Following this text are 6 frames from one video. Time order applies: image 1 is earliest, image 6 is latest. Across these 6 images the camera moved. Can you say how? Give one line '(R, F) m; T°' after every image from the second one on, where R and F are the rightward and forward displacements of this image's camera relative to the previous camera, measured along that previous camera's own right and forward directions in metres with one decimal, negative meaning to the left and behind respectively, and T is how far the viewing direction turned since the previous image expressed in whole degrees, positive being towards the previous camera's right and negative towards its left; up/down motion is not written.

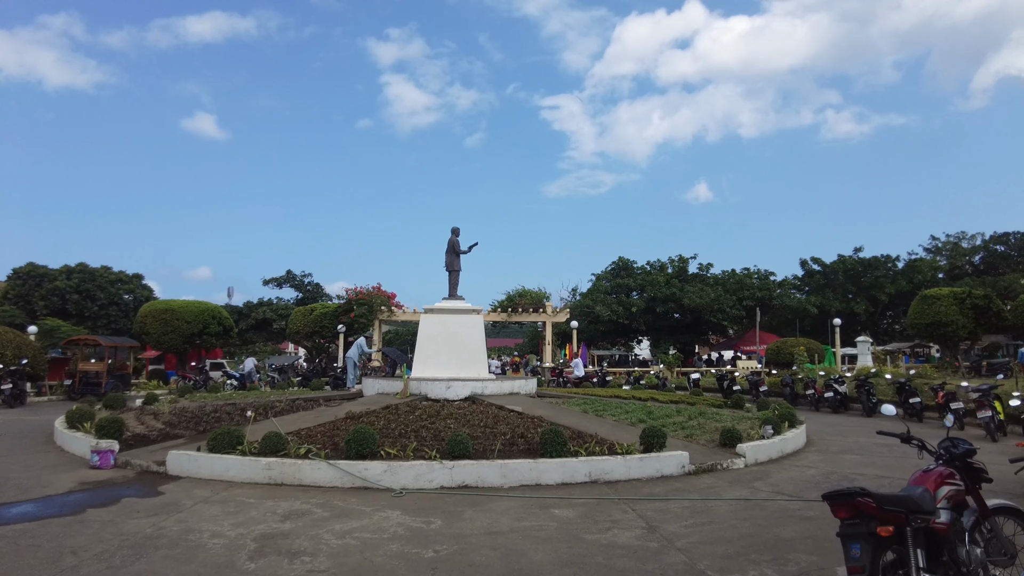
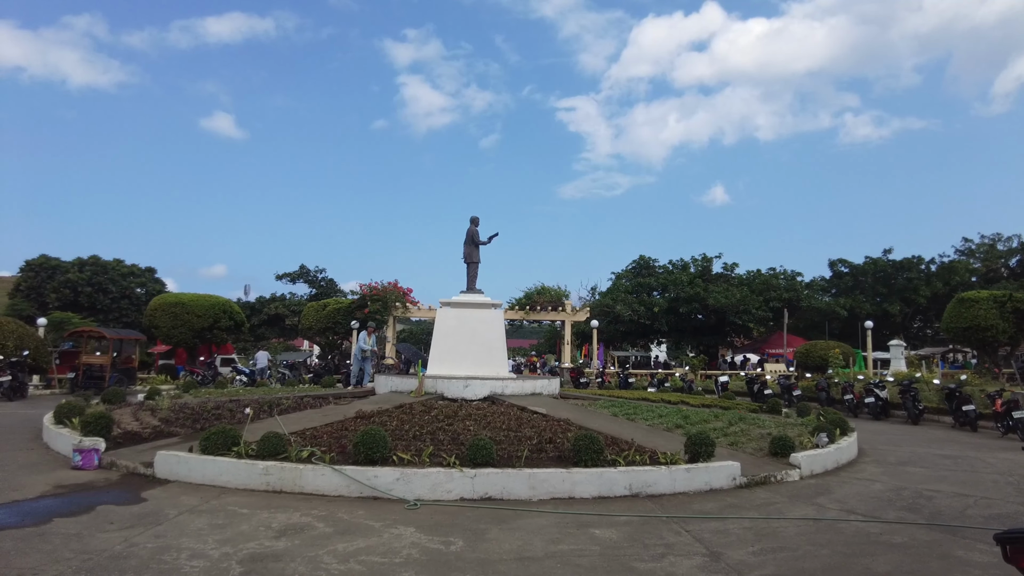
(-0.2, +0.8) m; -1°
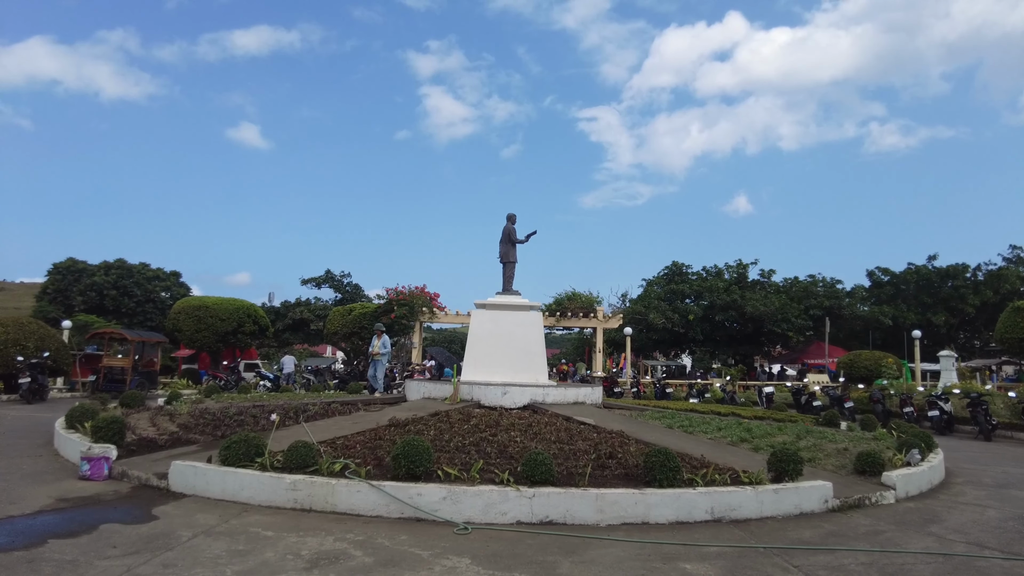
(-0.4, +0.8) m; -2°
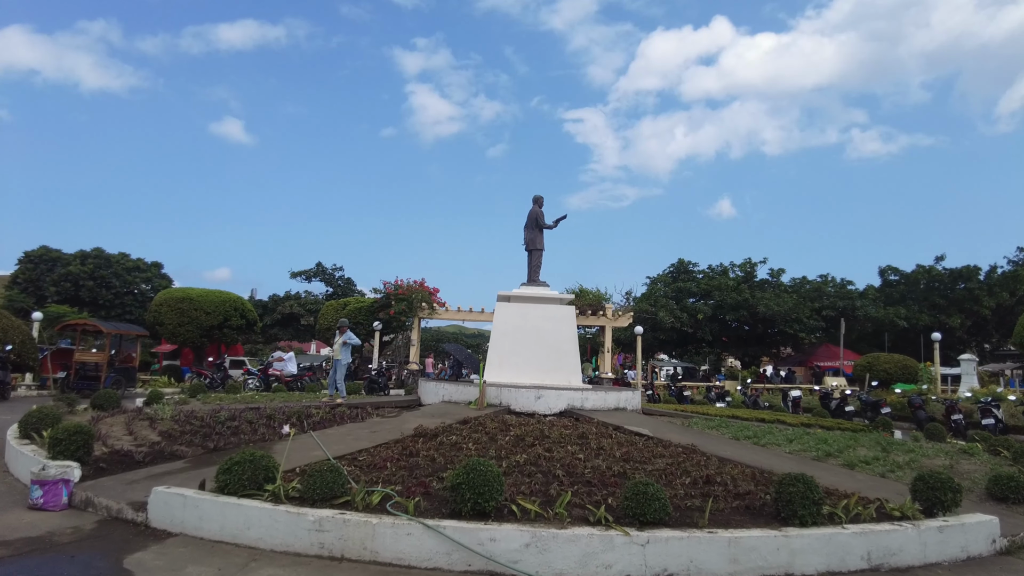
(-0.7, +1.3) m; +1°
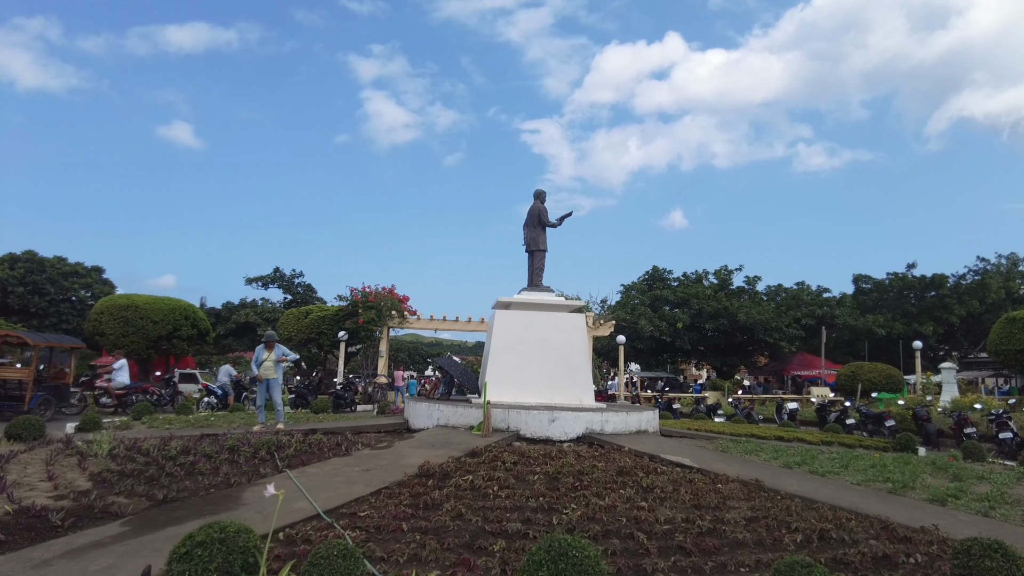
(-0.6, +1.2) m; +4°
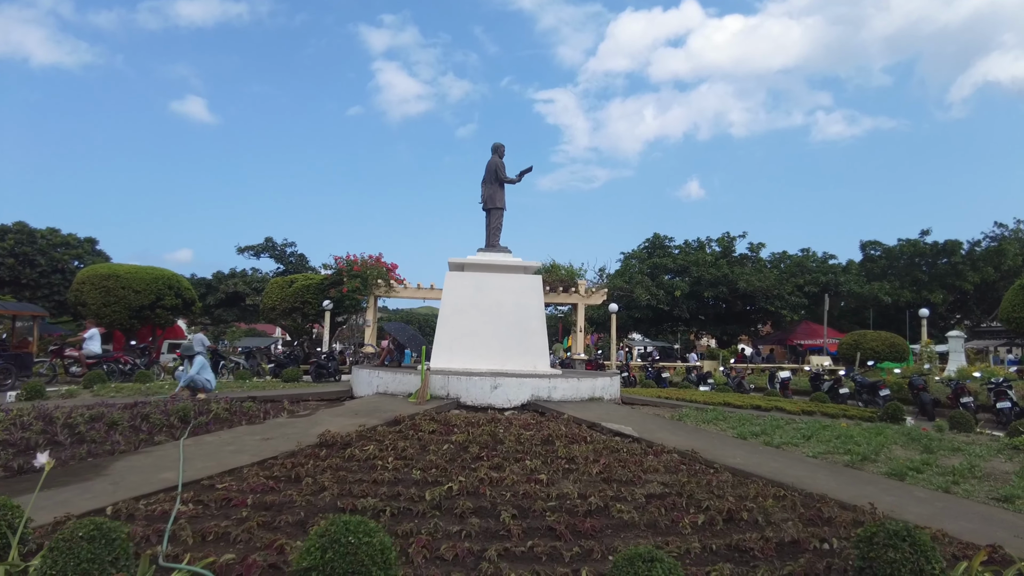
(+0.9, +0.6) m; -1°
